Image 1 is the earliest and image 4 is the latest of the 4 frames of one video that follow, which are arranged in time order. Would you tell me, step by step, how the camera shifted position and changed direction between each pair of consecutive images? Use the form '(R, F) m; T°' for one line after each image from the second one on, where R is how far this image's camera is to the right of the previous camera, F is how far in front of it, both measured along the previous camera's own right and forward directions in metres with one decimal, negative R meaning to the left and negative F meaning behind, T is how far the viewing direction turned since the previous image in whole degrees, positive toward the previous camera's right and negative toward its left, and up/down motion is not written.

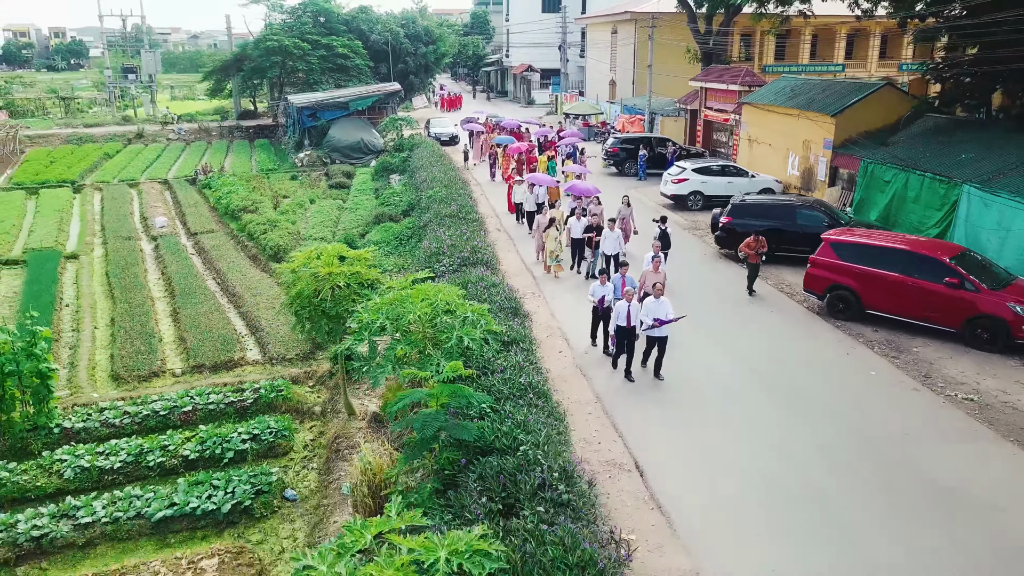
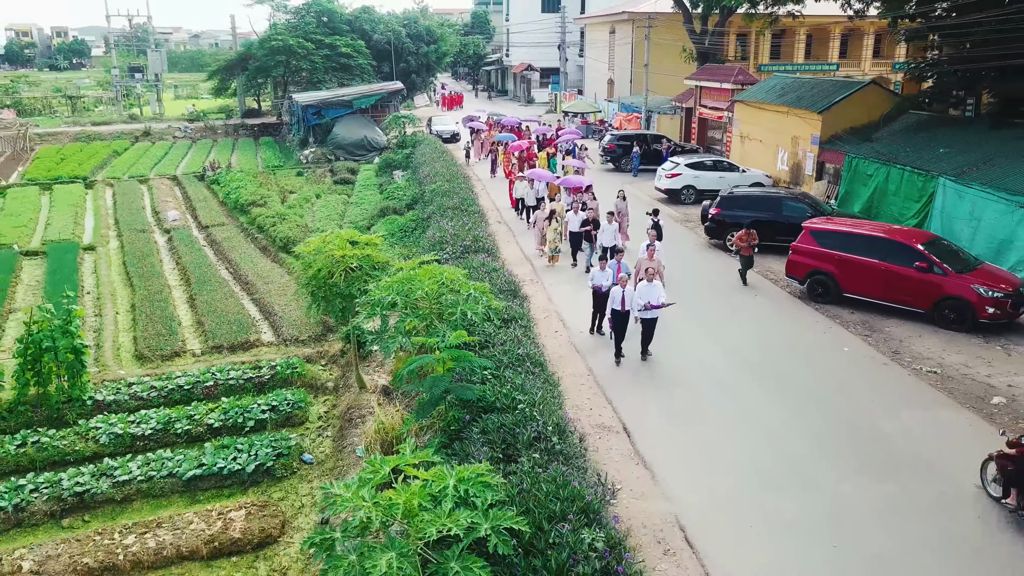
(0.0, -0.8) m; 0°
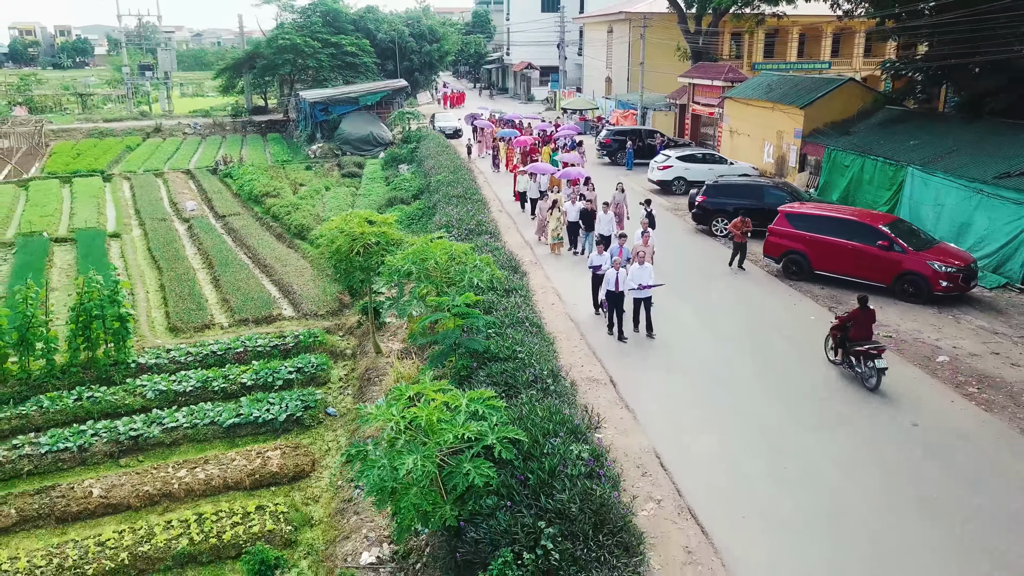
(0.0, -1.3) m; 0°
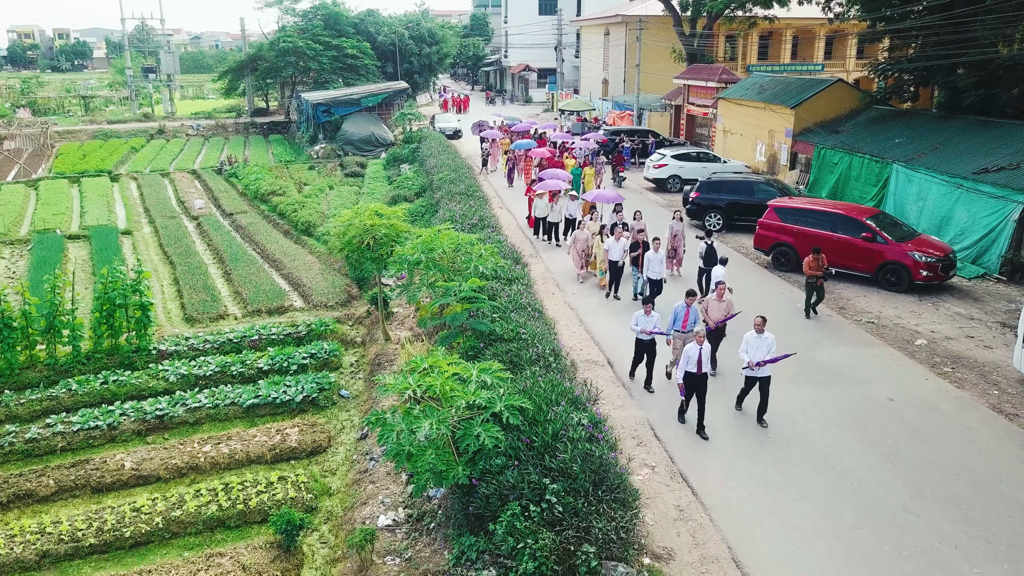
(-0.1, -0.7) m; 0°
